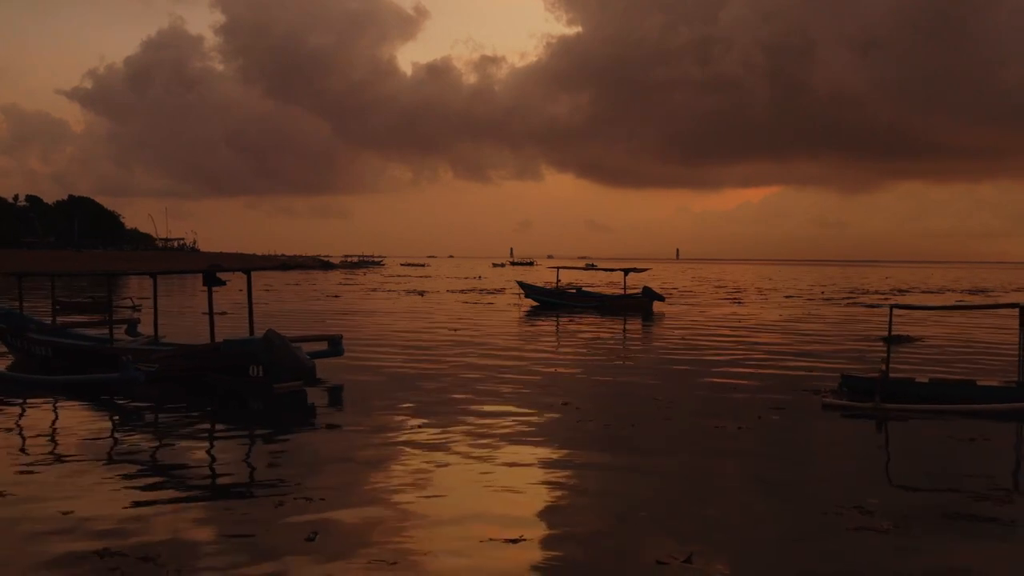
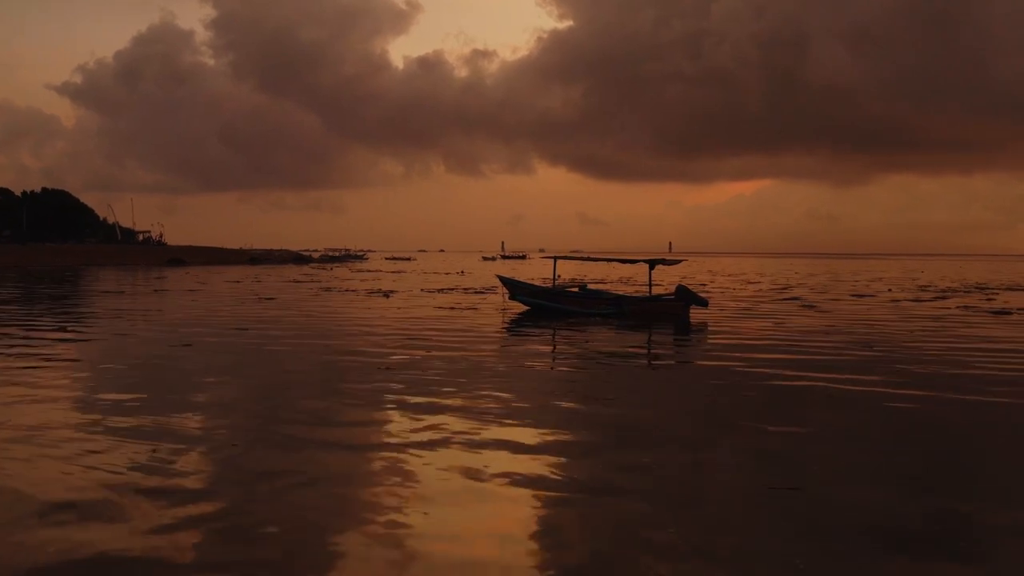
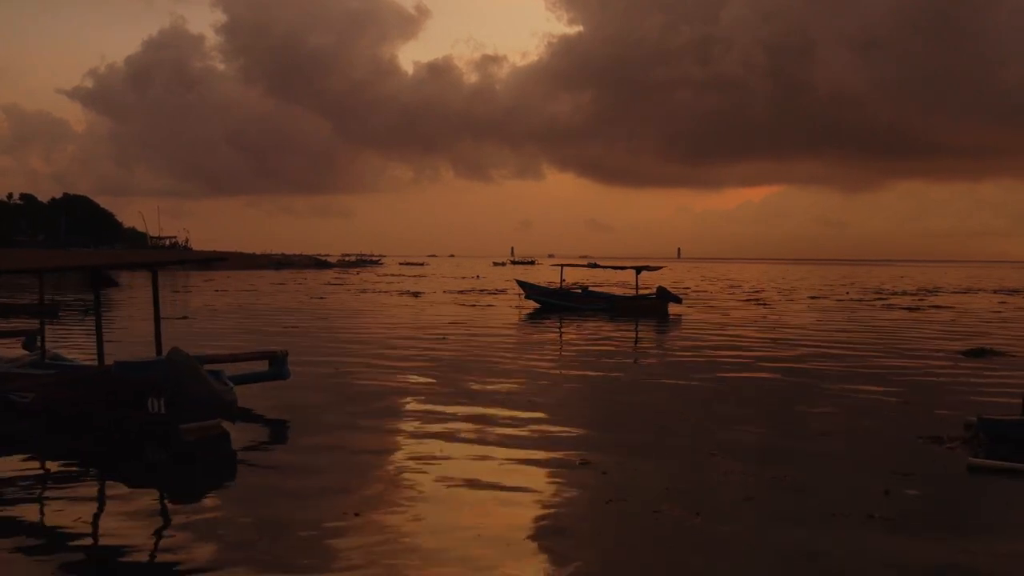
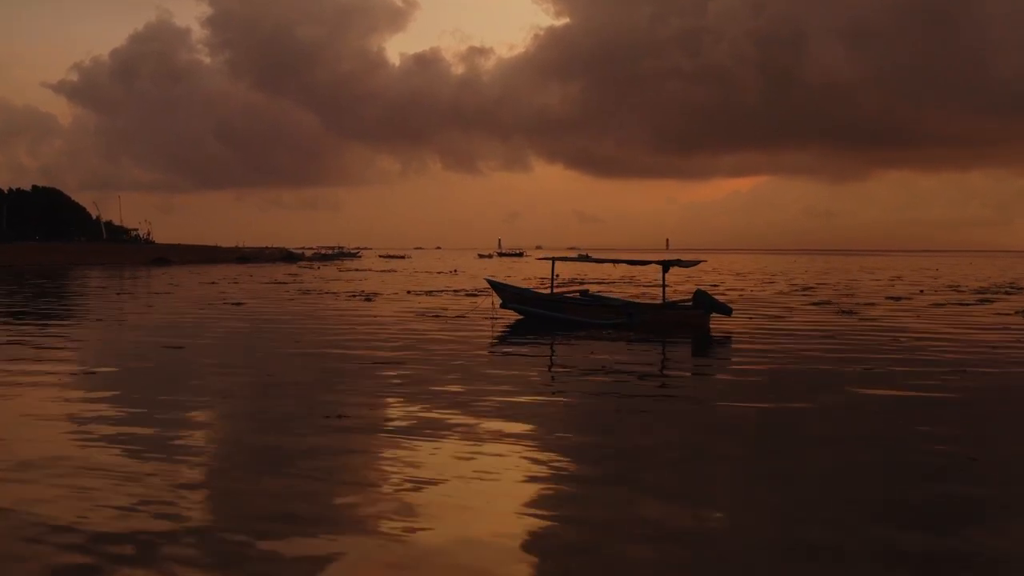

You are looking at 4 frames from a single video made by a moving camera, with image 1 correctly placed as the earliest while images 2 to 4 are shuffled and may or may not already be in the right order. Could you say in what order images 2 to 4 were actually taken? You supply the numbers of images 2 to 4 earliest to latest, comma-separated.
3, 2, 4
